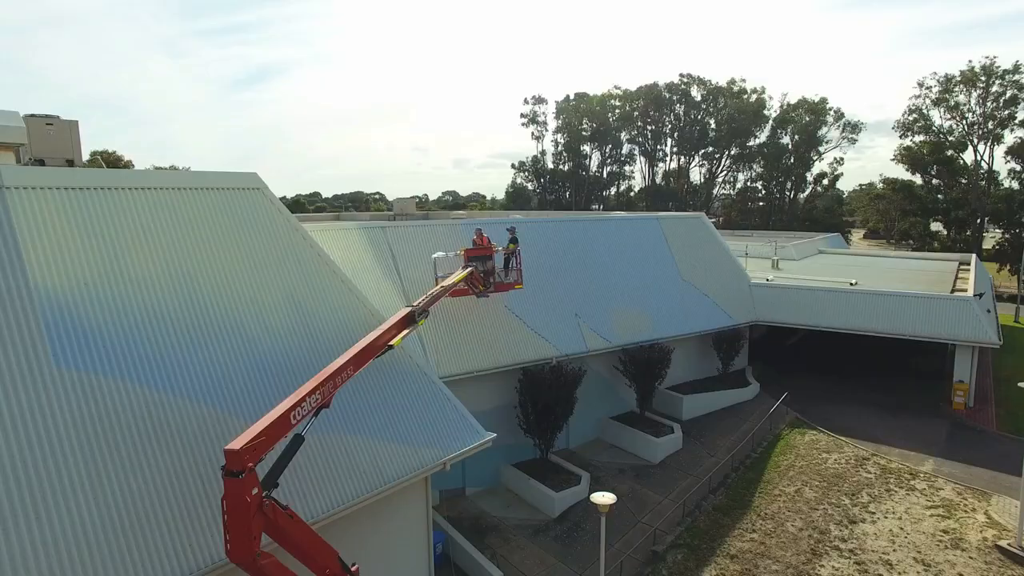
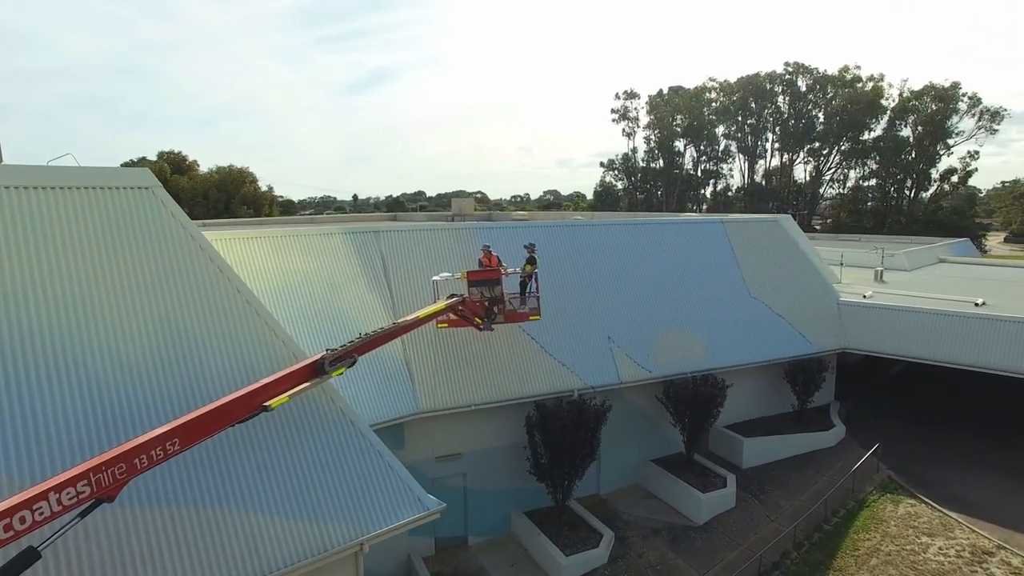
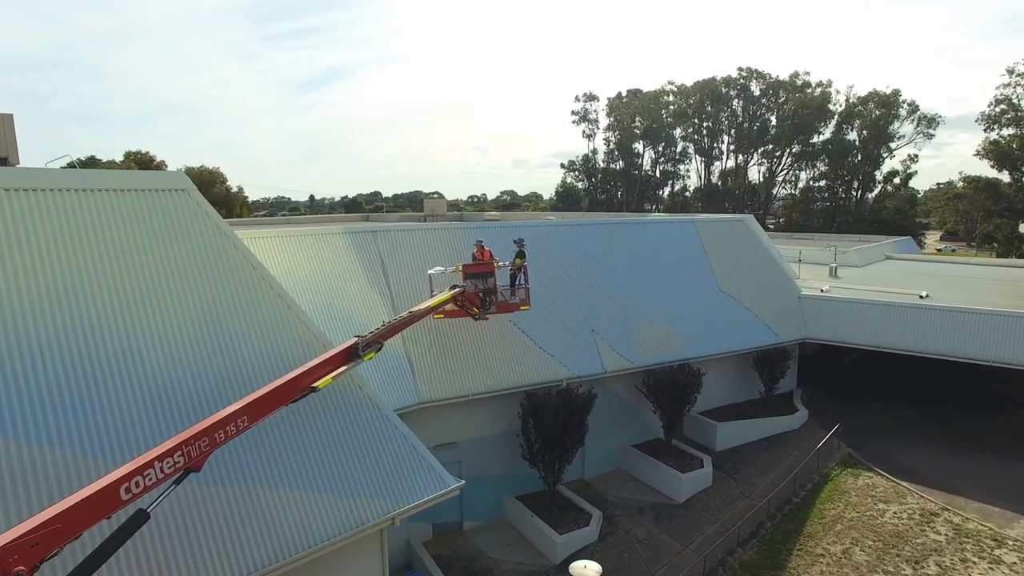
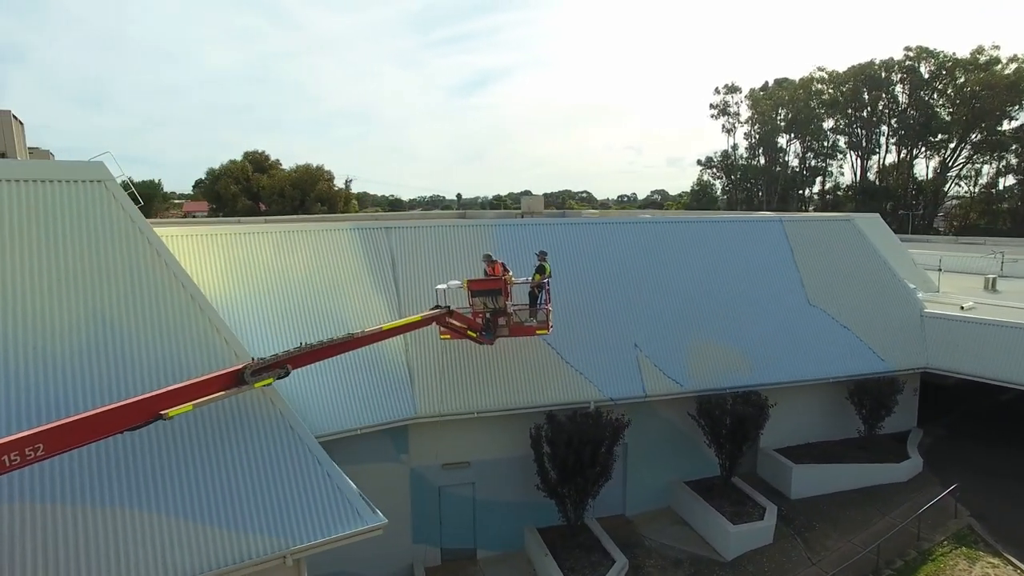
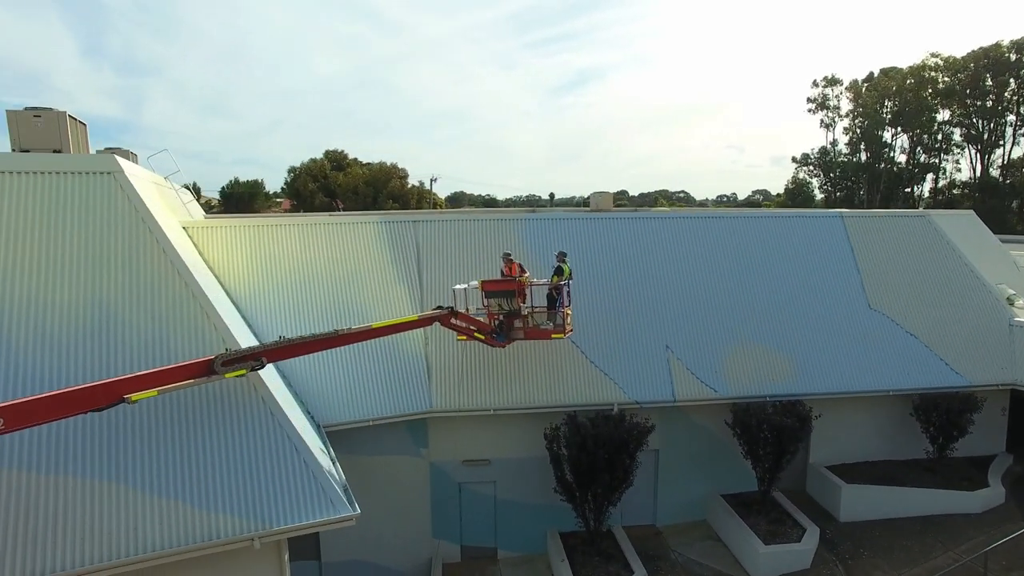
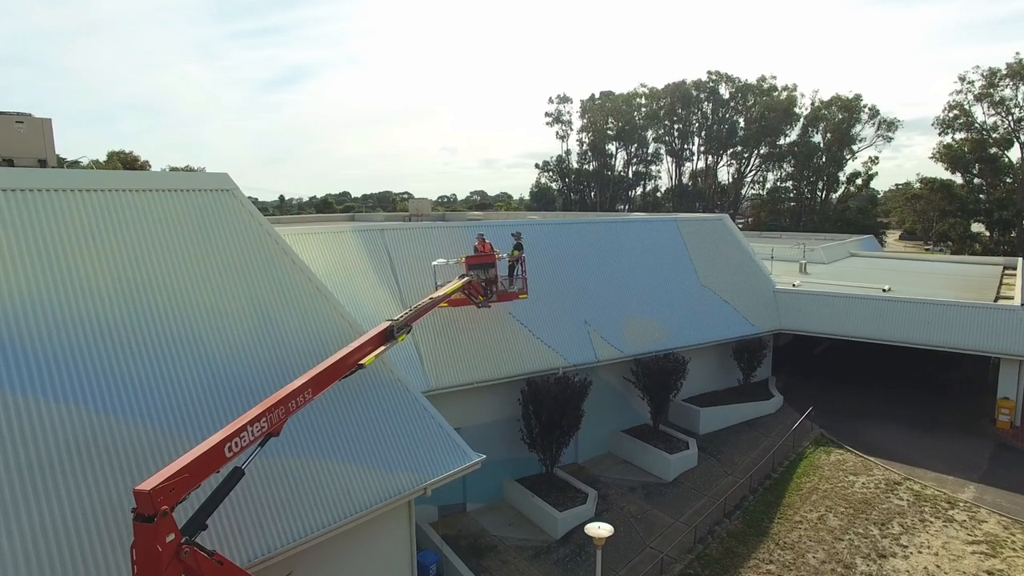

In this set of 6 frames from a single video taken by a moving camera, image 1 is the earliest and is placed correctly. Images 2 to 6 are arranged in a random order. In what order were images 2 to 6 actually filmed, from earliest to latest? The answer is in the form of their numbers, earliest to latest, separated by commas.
6, 3, 2, 4, 5
